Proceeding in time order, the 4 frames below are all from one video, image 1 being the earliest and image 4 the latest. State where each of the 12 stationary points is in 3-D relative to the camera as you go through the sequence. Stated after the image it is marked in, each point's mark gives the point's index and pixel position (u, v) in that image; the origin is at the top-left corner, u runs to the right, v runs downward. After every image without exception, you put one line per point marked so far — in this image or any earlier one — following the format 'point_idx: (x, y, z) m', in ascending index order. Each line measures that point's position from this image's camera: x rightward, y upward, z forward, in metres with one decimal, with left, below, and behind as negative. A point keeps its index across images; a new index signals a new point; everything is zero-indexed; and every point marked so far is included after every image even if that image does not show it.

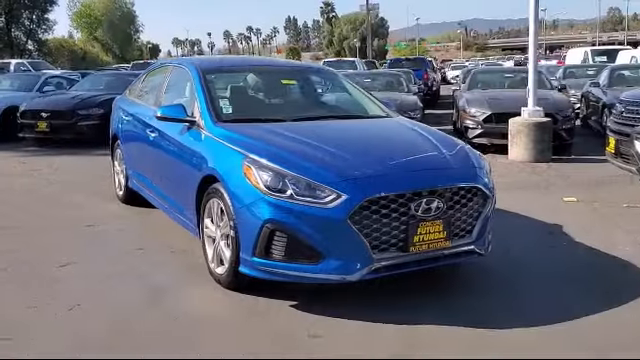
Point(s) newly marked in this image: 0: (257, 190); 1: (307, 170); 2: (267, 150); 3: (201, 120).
0: (-0.4, -0.1, +4.0) m
1: (-0.1, +0.1, +4.0) m
2: (-0.4, +0.2, +4.3) m
3: (-1.0, +0.5, +5.1) m
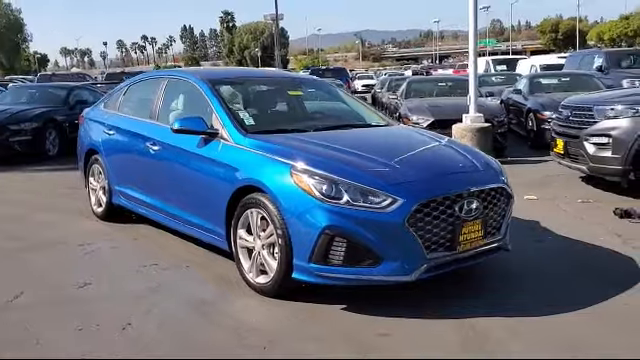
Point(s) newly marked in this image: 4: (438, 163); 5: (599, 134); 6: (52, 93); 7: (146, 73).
0: (-0.1, -0.1, +4.2) m
1: (+0.3, 0.0, +4.2) m
2: (-0.1, +0.2, +4.4) m
3: (-0.8, +0.4, +5.1) m
4: (+0.9, +0.1, +4.5) m
5: (+3.8, +0.6, +8.1) m
6: (-6.5, +2.1, +14.4) m
7: (-2.0, +1.2, +6.8) m
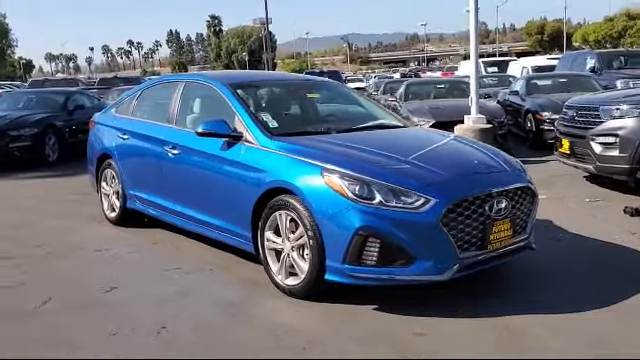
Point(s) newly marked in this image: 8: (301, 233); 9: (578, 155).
0: (+0.2, -0.1, +4.2) m
1: (+0.5, 0.0, +4.2) m
2: (+0.2, +0.1, +4.4) m
3: (-0.6, +0.4, +5.1) m
4: (+1.1, +0.1, +4.6) m
5: (+4.0, +0.7, +8.2) m
6: (-6.5, +2.0, +14.3) m
7: (-1.8, +1.2, +6.8) m
8: (-0.1, -0.4, +4.5) m
9: (+3.8, +0.4, +8.8) m
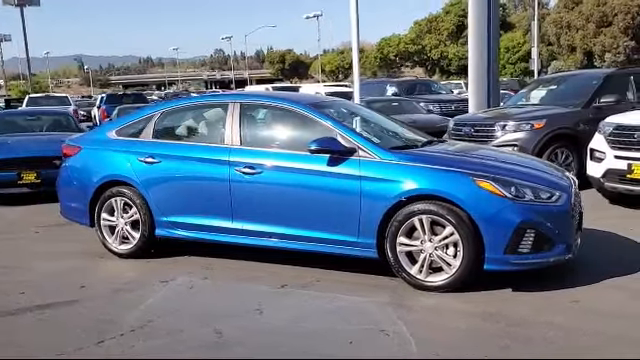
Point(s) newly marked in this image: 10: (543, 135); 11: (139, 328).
0: (+1.5, -0.2, +5.0) m
1: (+1.8, 0.0, +5.1) m
2: (+1.4, +0.1, +5.2) m
3: (+0.4, +0.3, +5.5) m
4: (+2.2, +0.1, +5.7) m
5: (+3.2, +0.6, +10.2) m
6: (-8.9, +1.1, +11.4) m
7: (-1.5, +0.9, +6.5) m
8: (+1.1, -0.5, +5.1) m
9: (+2.9, +0.3, +10.7) m
10: (+3.8, +0.8, +10.1) m
11: (-1.4, -1.1, +4.5) m
